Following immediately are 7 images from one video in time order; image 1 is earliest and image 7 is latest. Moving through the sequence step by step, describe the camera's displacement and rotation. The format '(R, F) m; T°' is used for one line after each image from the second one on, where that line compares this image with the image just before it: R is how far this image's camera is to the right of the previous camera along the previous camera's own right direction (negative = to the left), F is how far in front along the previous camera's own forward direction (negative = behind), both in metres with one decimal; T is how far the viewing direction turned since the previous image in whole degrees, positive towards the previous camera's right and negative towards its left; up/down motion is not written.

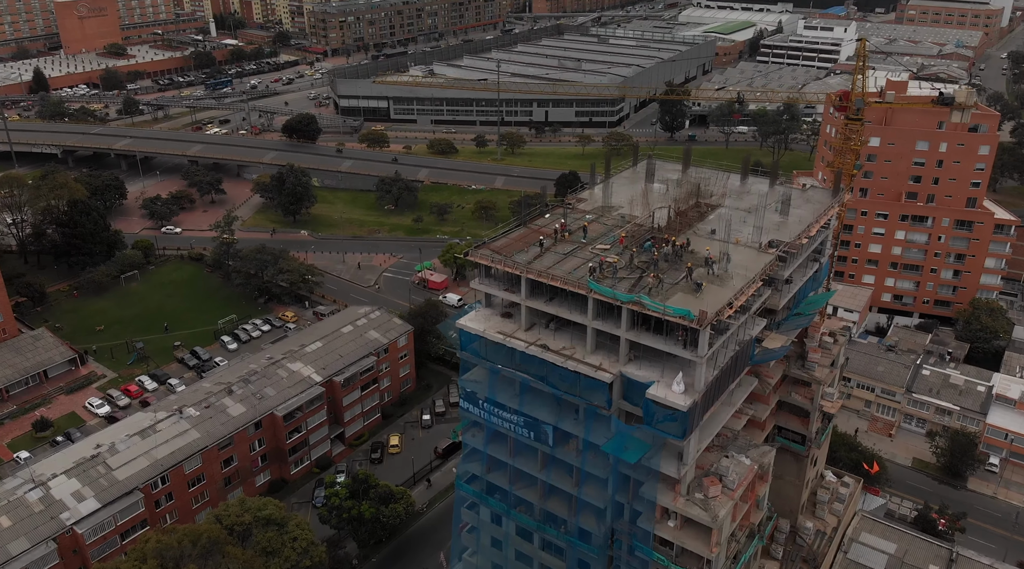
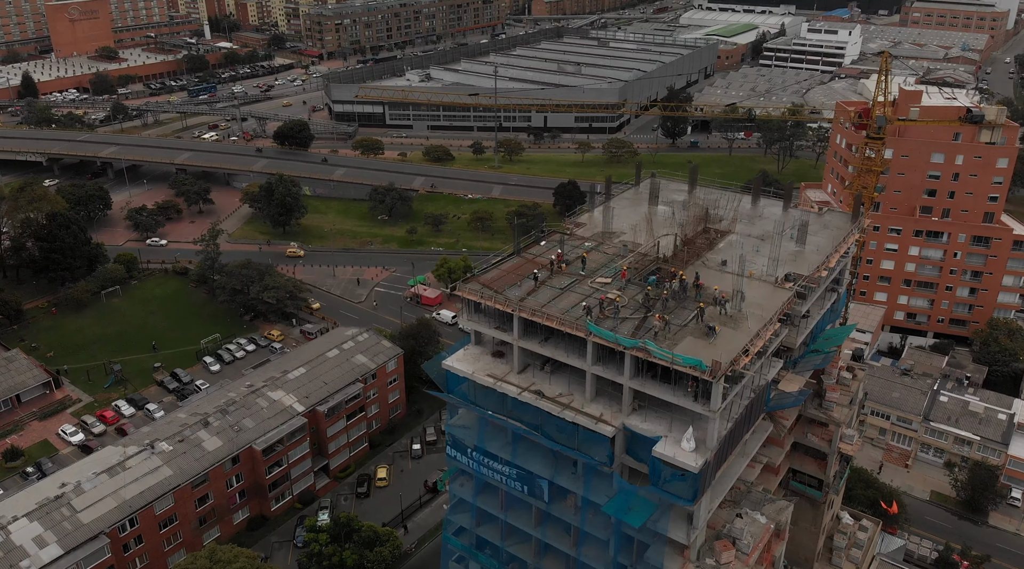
(+0.3, +2.9) m; 0°
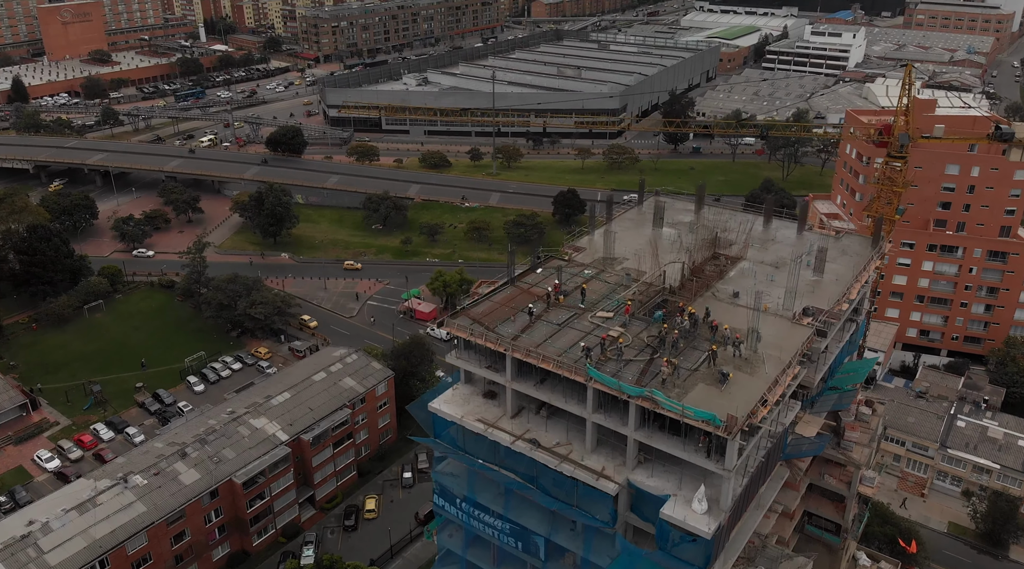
(+0.2, +2.5) m; 0°
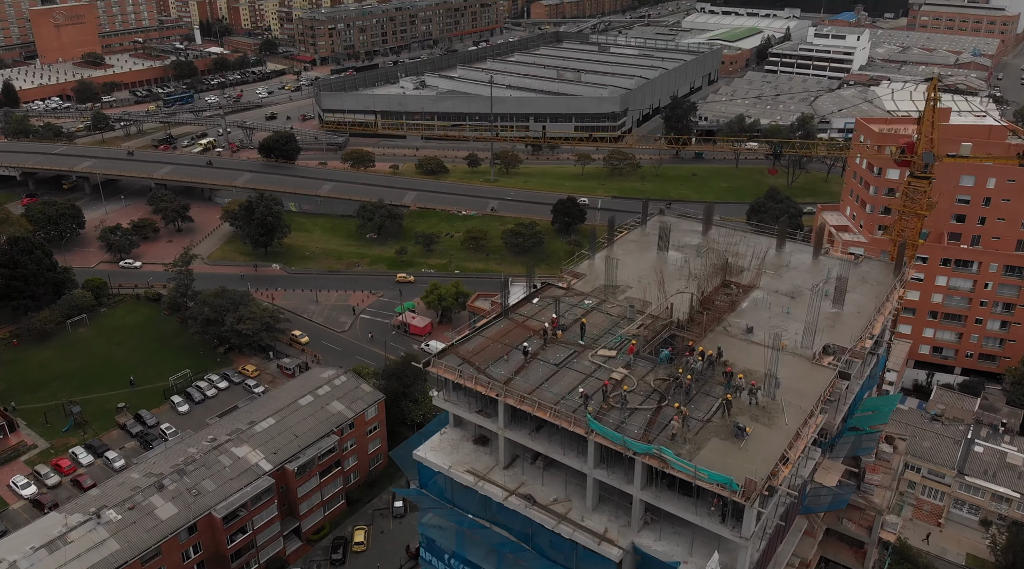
(+0.2, +2.3) m; 0°
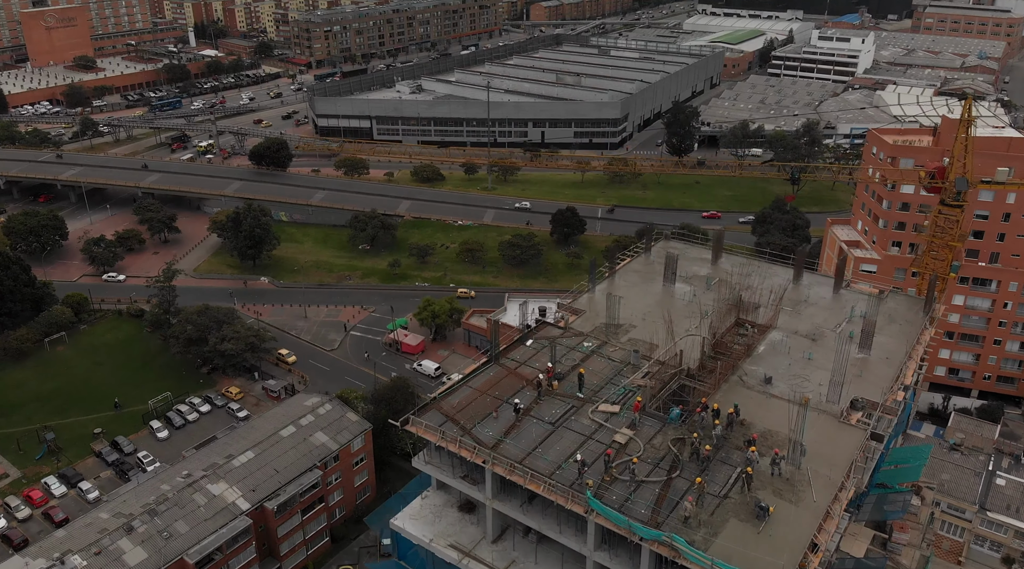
(+0.3, +2.7) m; 0°
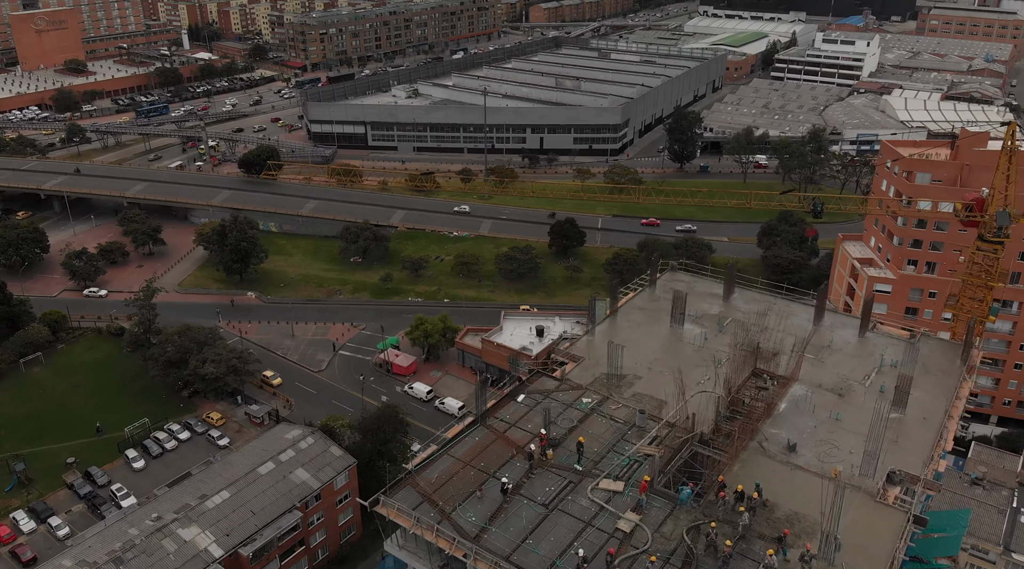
(+0.3, +2.8) m; 0°
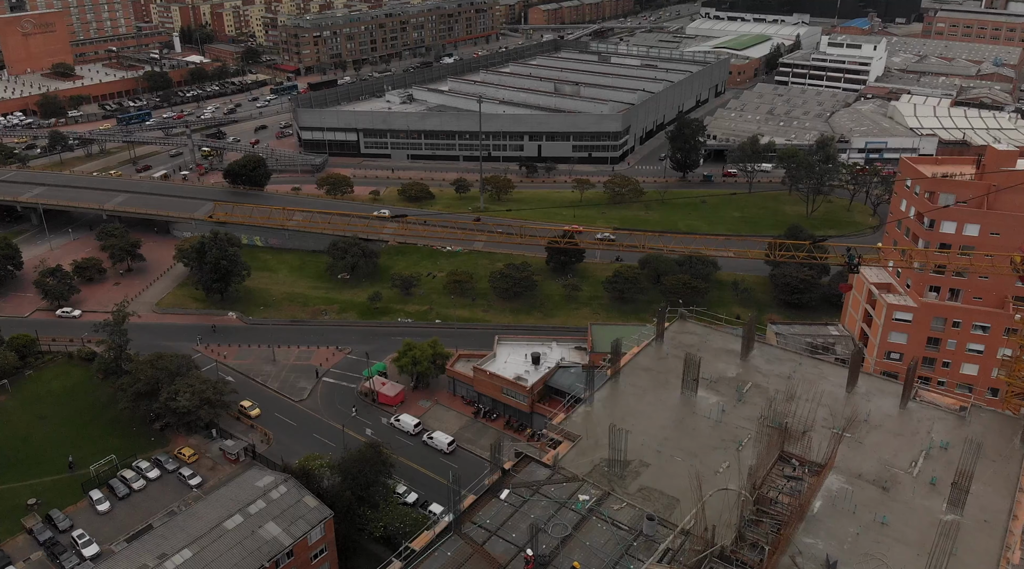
(+0.4, +3.6) m; 0°
